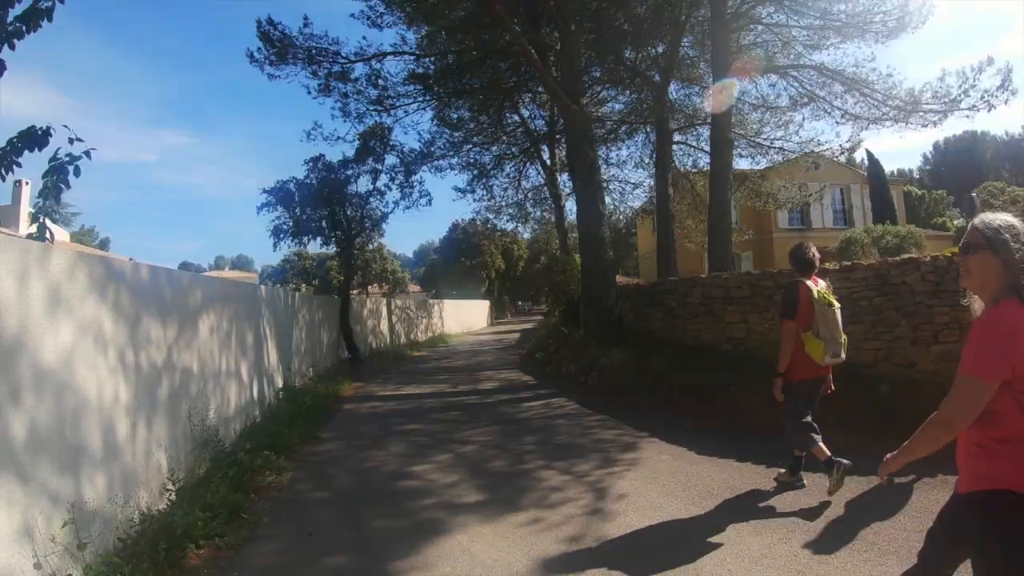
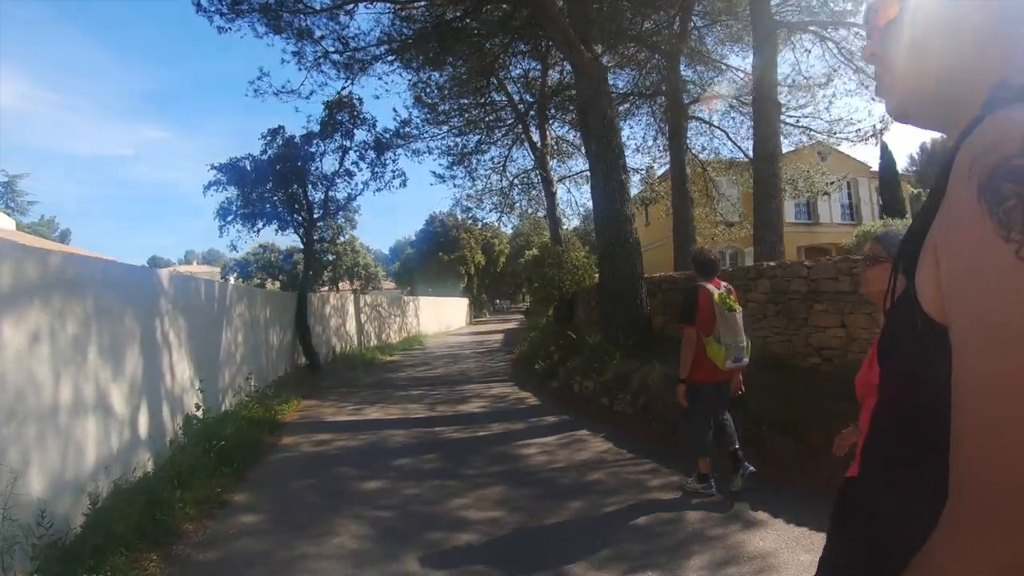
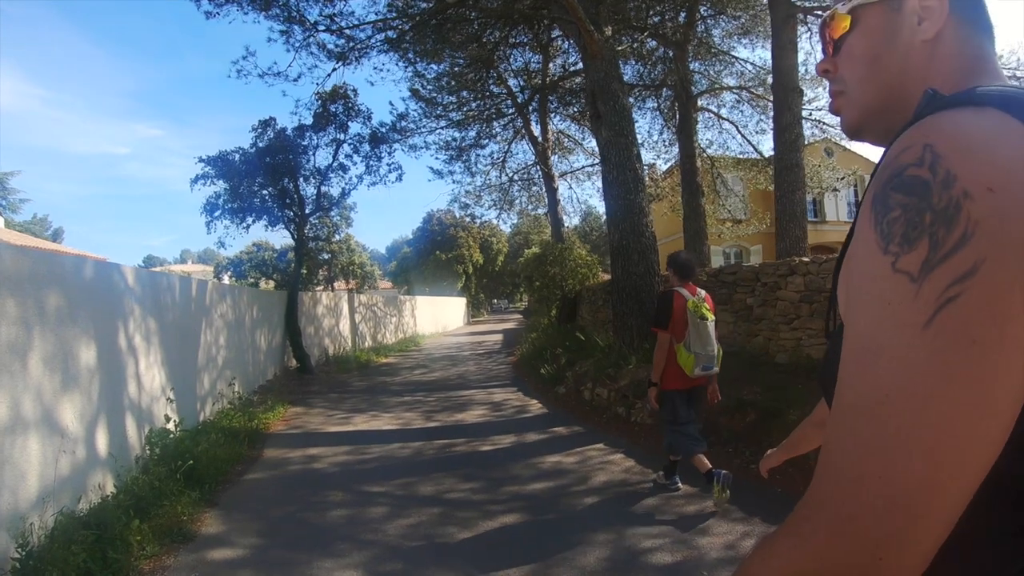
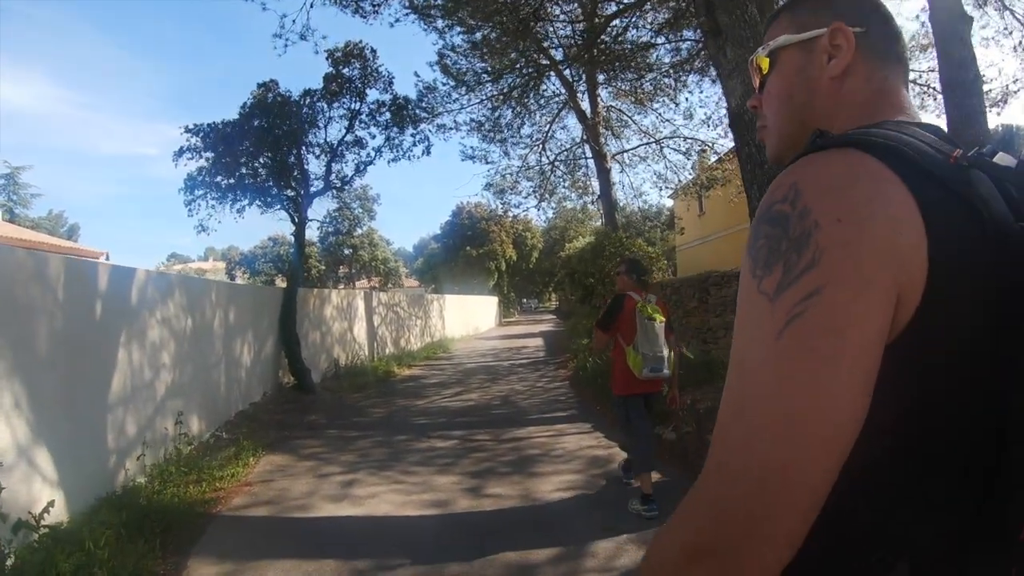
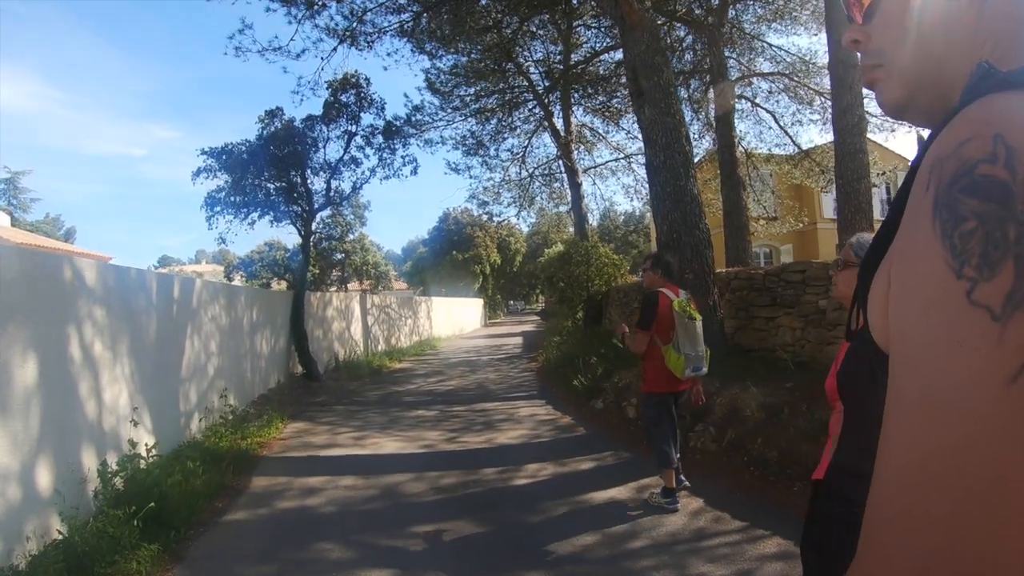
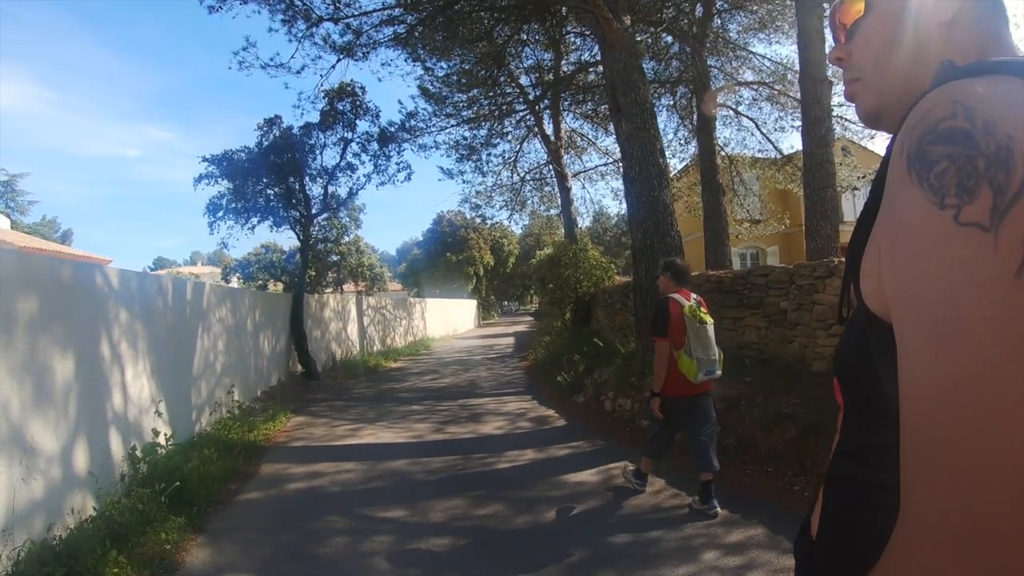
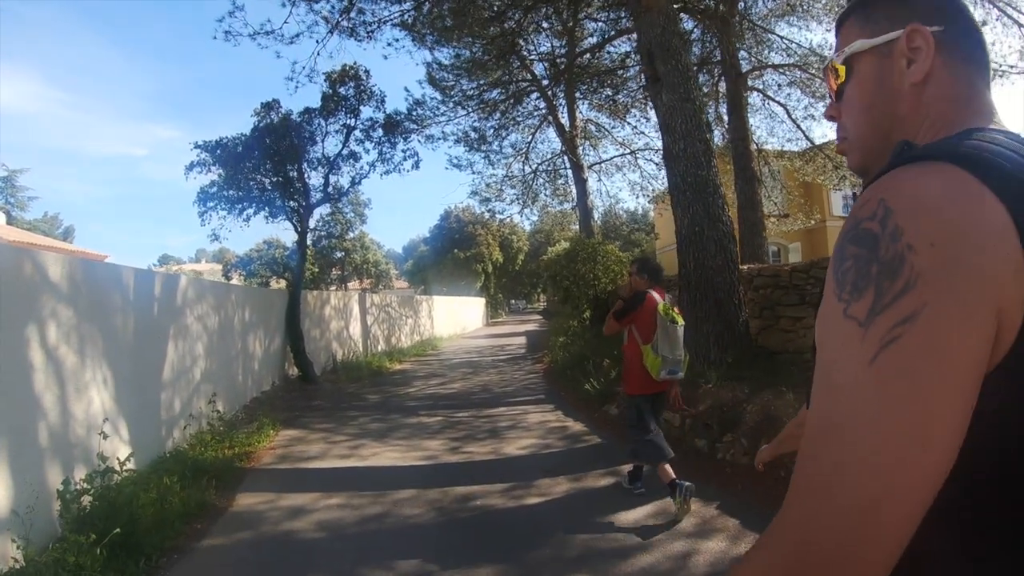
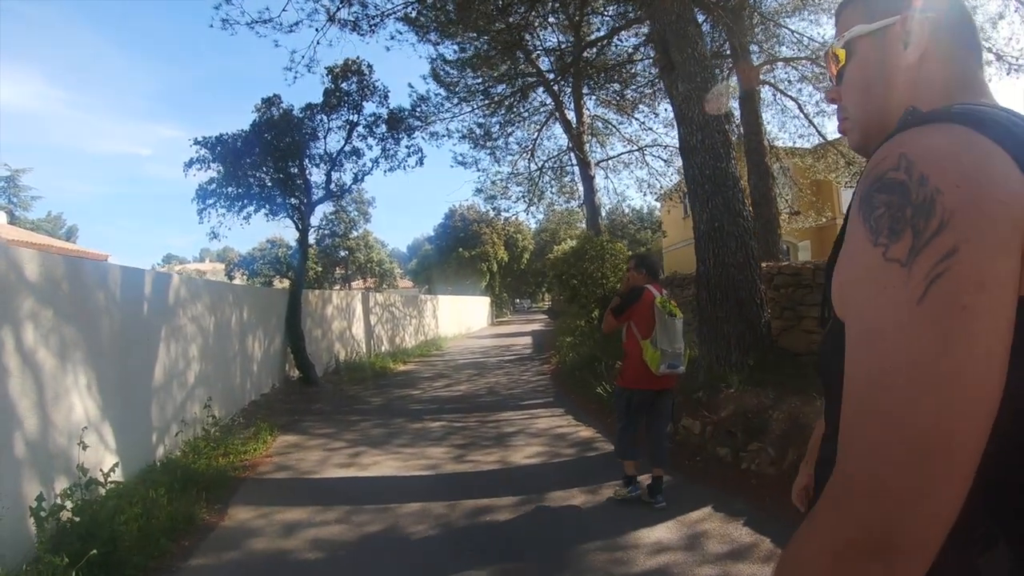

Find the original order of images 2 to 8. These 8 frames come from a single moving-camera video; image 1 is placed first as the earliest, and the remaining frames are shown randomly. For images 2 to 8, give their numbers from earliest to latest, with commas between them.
2, 3, 6, 5, 7, 8, 4
